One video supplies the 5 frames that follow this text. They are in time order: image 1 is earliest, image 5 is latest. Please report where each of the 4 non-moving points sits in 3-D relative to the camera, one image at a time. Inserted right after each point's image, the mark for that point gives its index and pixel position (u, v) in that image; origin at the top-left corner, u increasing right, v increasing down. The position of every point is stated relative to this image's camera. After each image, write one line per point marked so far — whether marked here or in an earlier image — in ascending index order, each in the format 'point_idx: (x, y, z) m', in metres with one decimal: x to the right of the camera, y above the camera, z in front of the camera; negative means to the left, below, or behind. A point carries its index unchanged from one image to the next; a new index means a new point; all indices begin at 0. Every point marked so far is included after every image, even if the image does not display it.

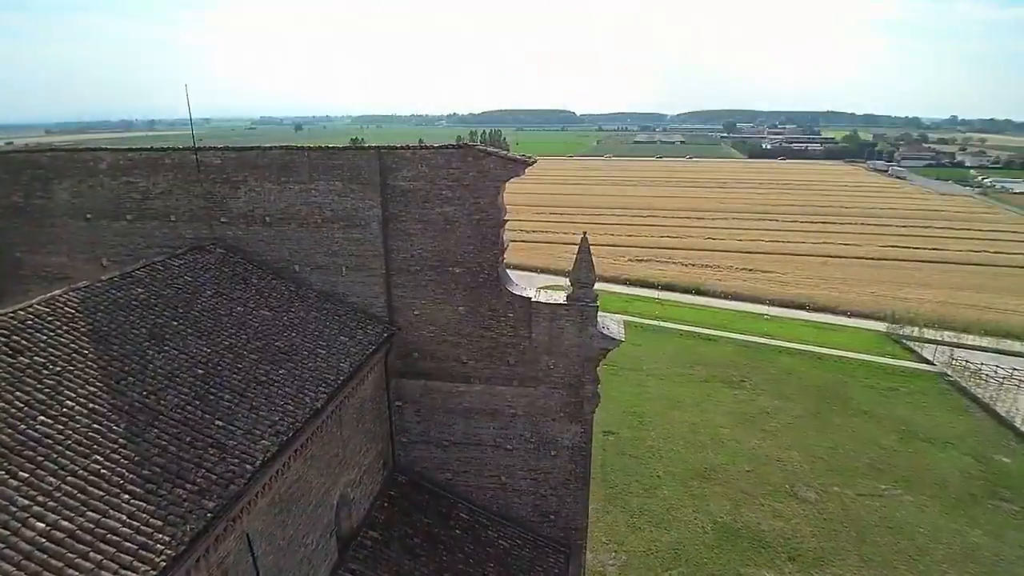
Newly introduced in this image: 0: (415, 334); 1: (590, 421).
0: (-1.9, -0.9, +11.1) m
1: (+1.5, -2.6, +11.0) m
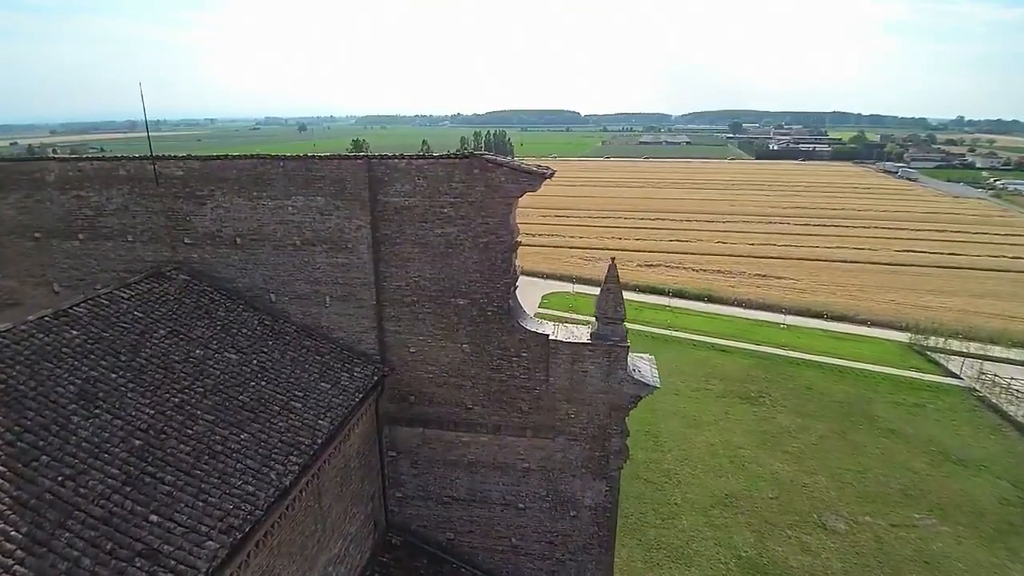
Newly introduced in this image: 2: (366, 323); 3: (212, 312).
0: (-1.7, -1.5, +9.4) m
1: (+1.7, -3.2, +9.4) m
2: (-2.4, -0.6, +9.2) m
3: (-4.8, -0.4, +8.9) m
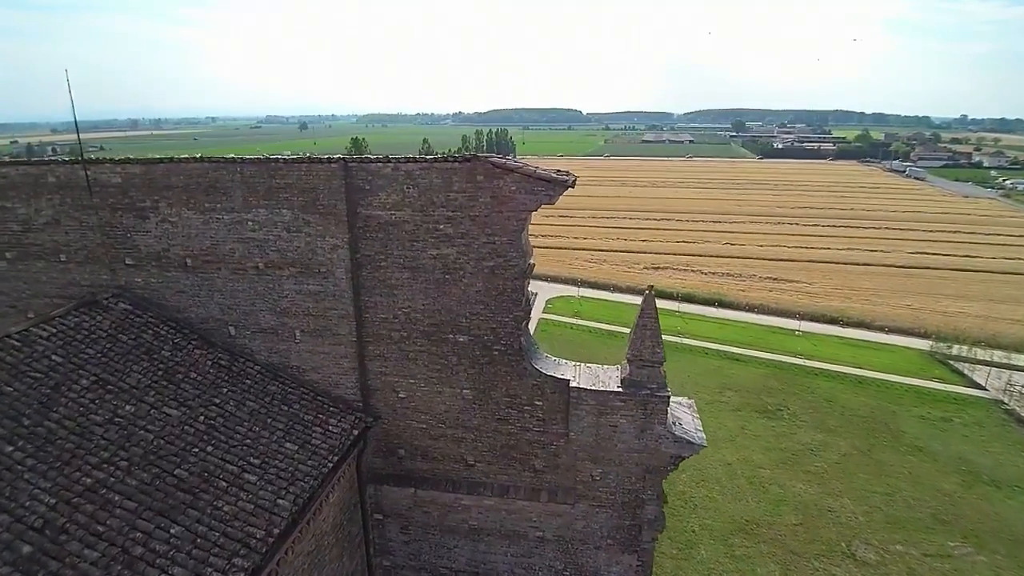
0: (-1.6, -1.9, +7.8) m
1: (+1.9, -3.6, +7.7) m
2: (-2.2, -1.0, +7.6) m
3: (-4.6, -0.9, +7.2) m
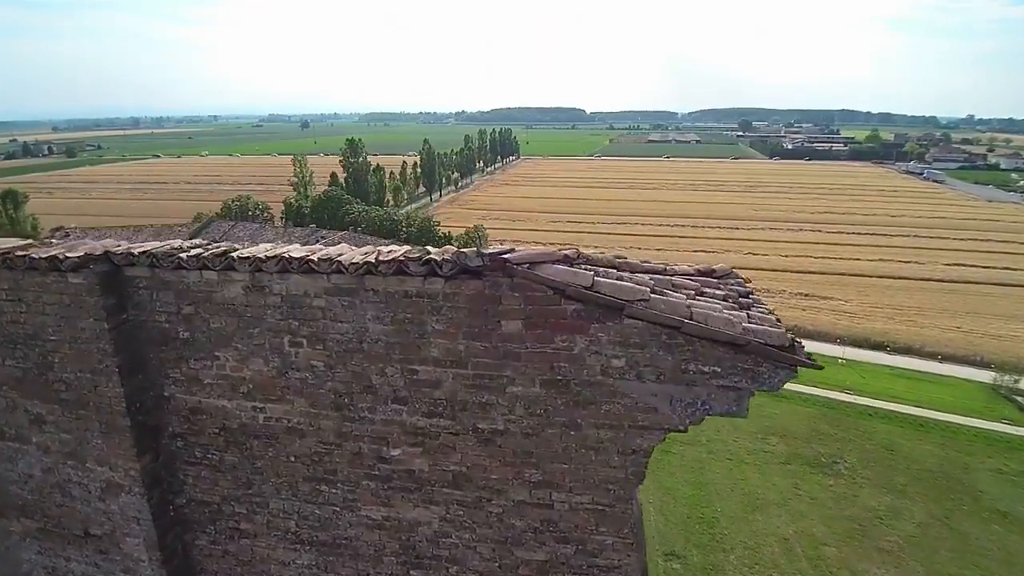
0: (-1.2, -3.3, +3.4) m
1: (+2.2, -5.1, +3.3) m
2: (-1.9, -2.4, +3.2) m
3: (-4.3, -2.3, +2.8) m
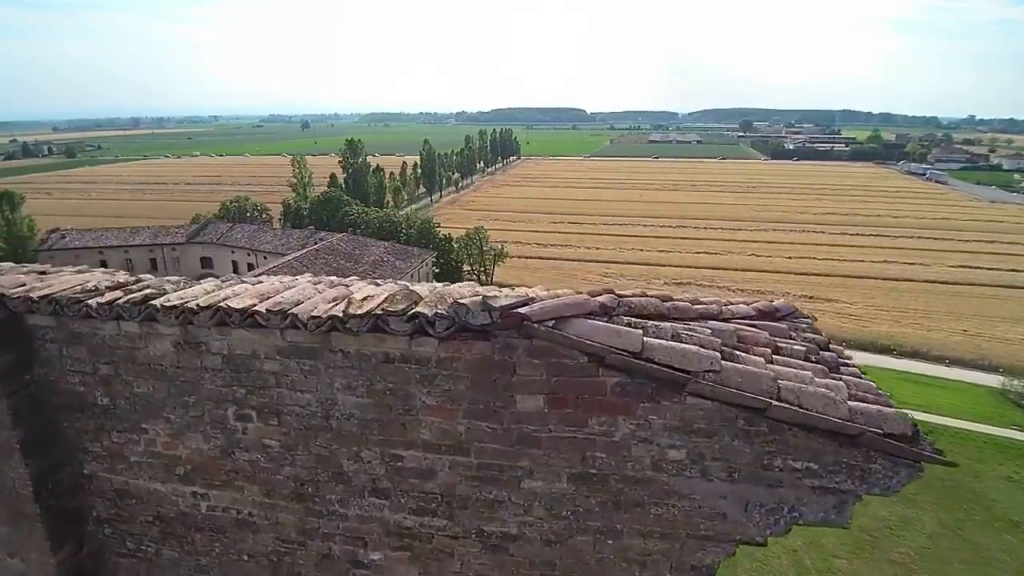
0: (-1.1, -3.5, +2.8) m
1: (+2.3, -5.2, +2.7) m
2: (-1.8, -2.6, +2.6) m
3: (-4.2, -2.4, +2.3) m
